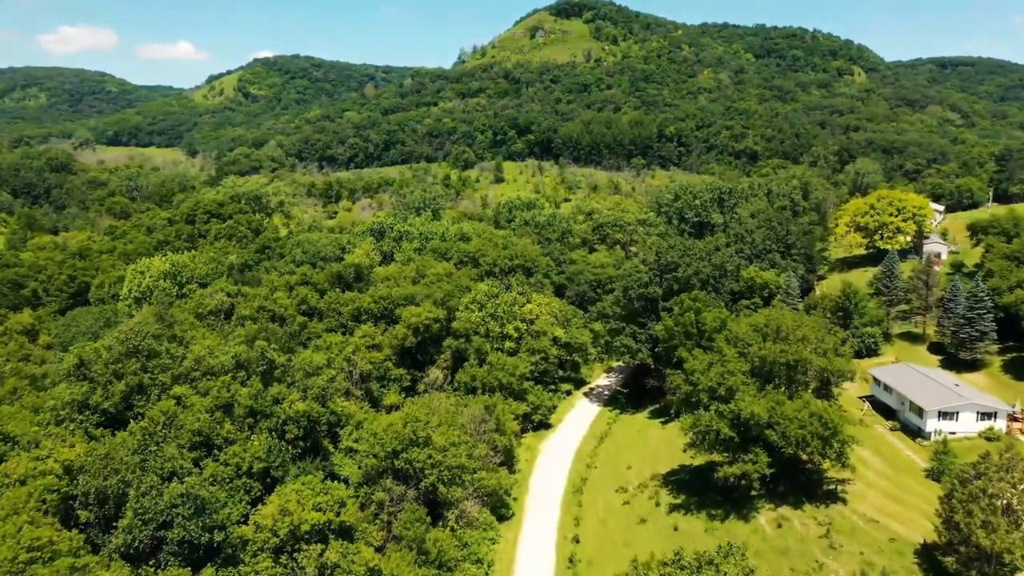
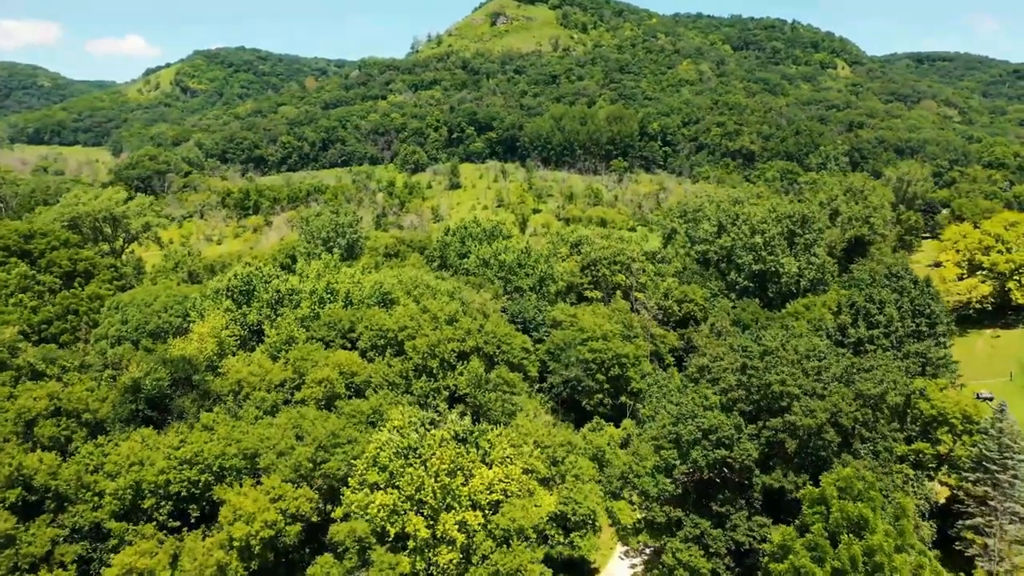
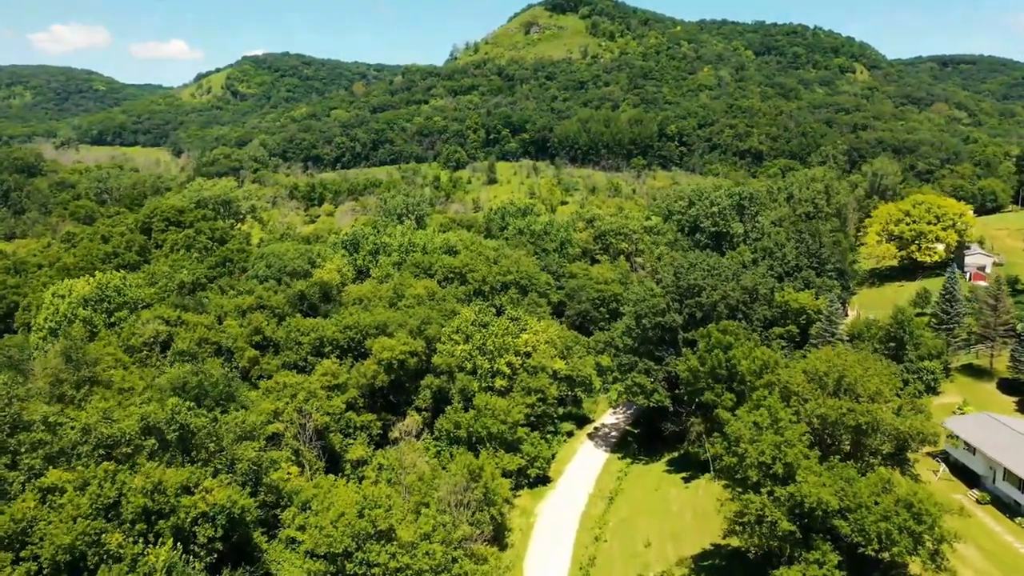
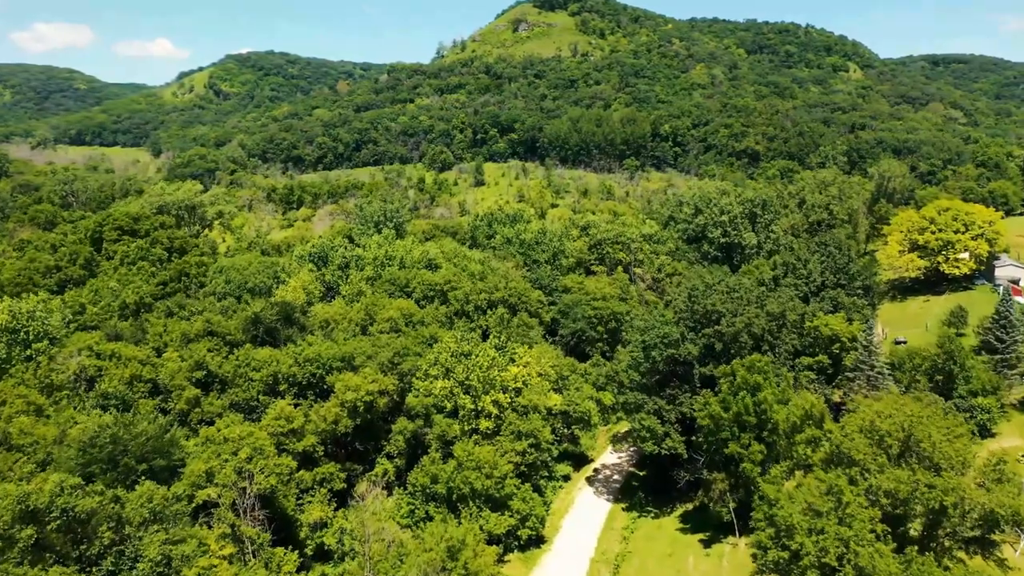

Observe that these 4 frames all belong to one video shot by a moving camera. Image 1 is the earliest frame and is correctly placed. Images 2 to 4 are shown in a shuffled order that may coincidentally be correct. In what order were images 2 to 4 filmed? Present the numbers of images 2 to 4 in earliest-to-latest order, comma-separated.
3, 4, 2
